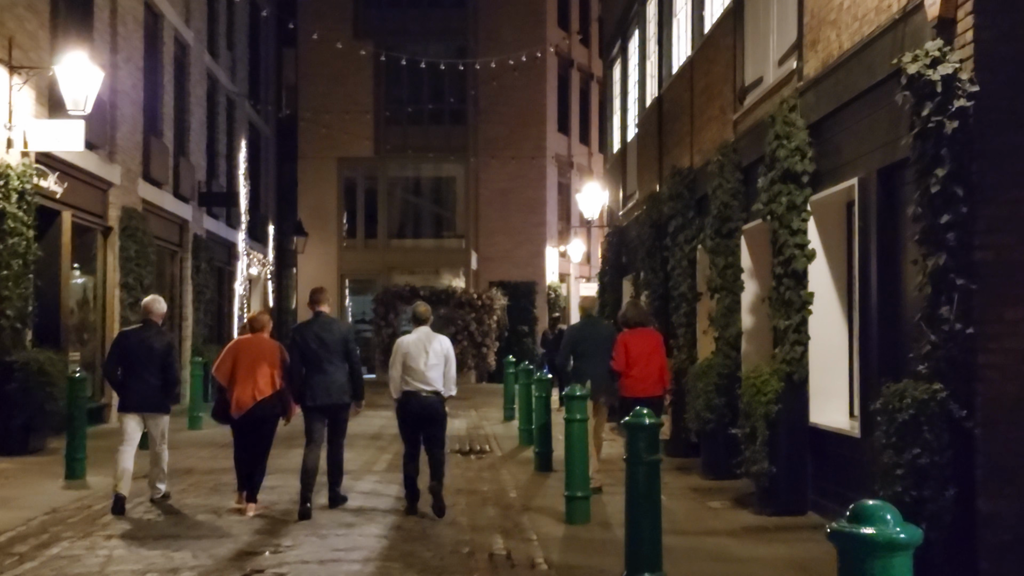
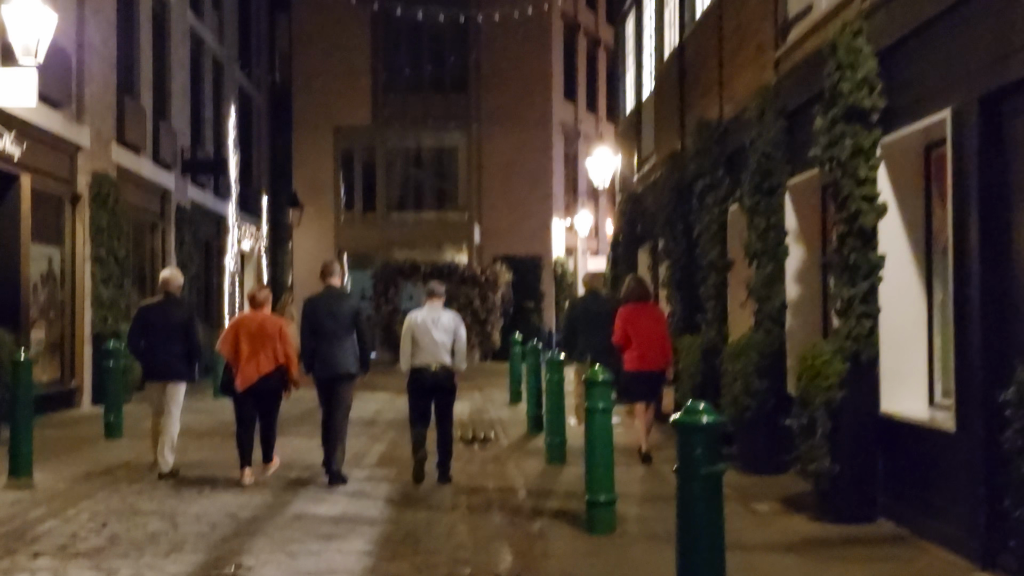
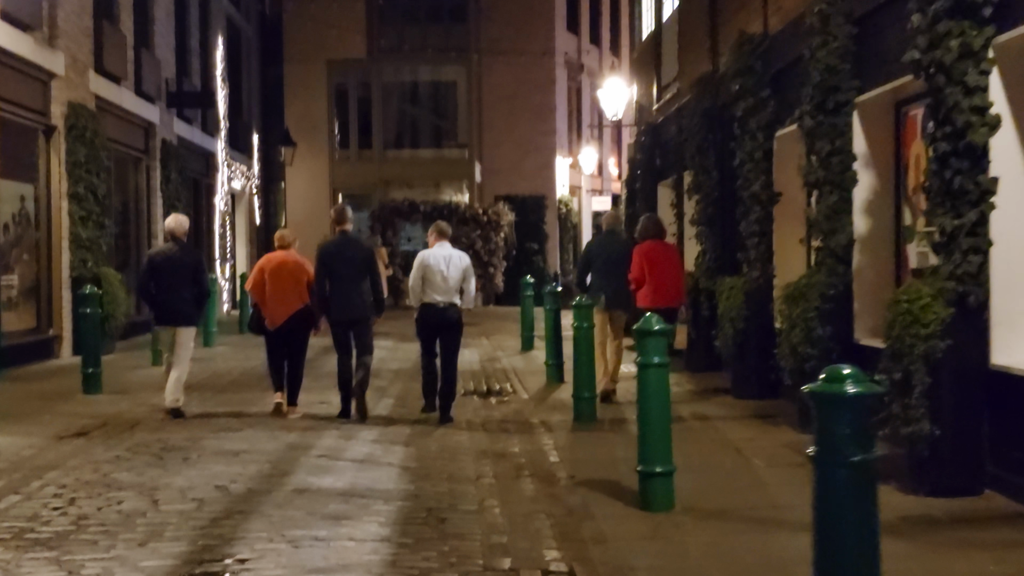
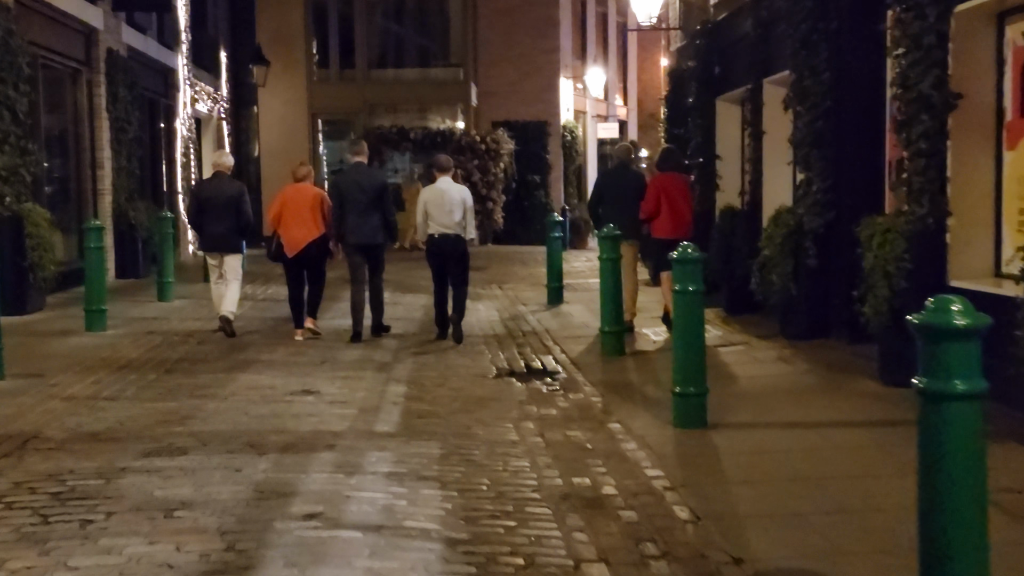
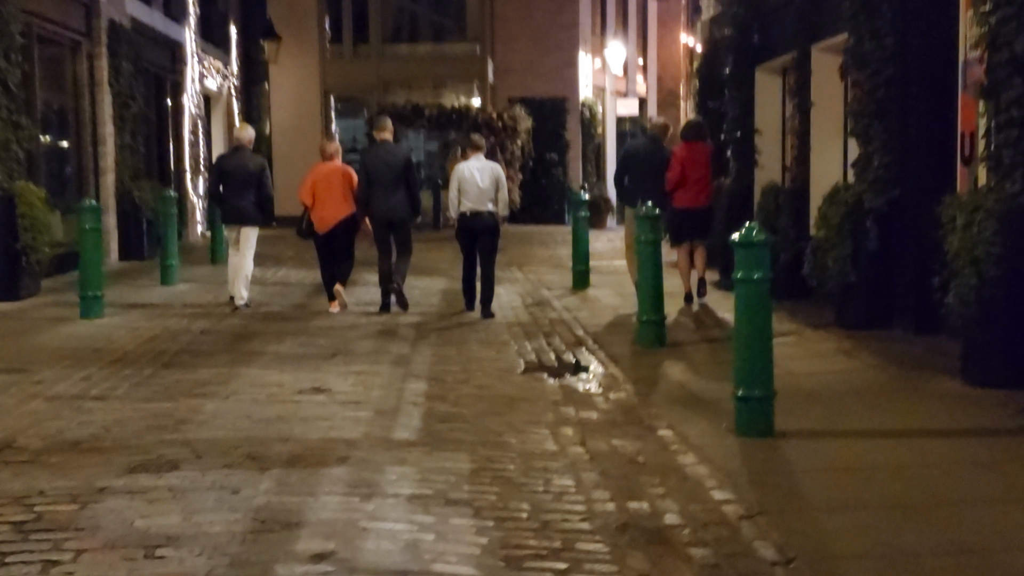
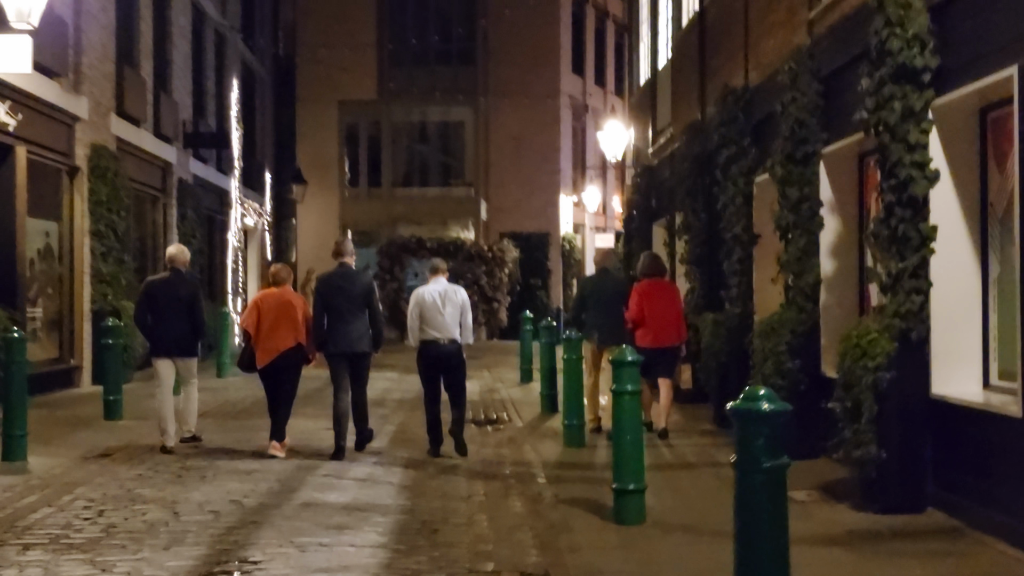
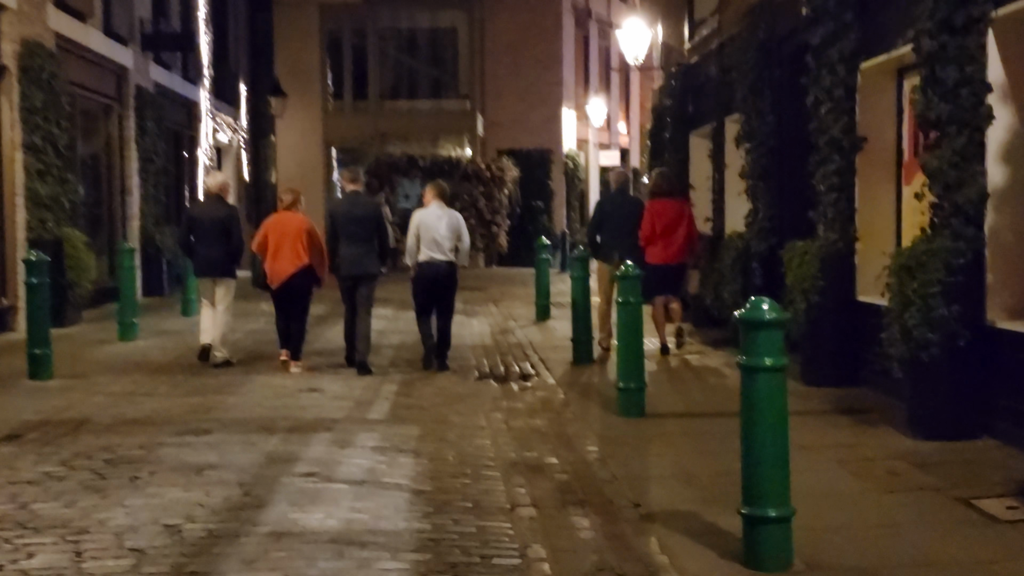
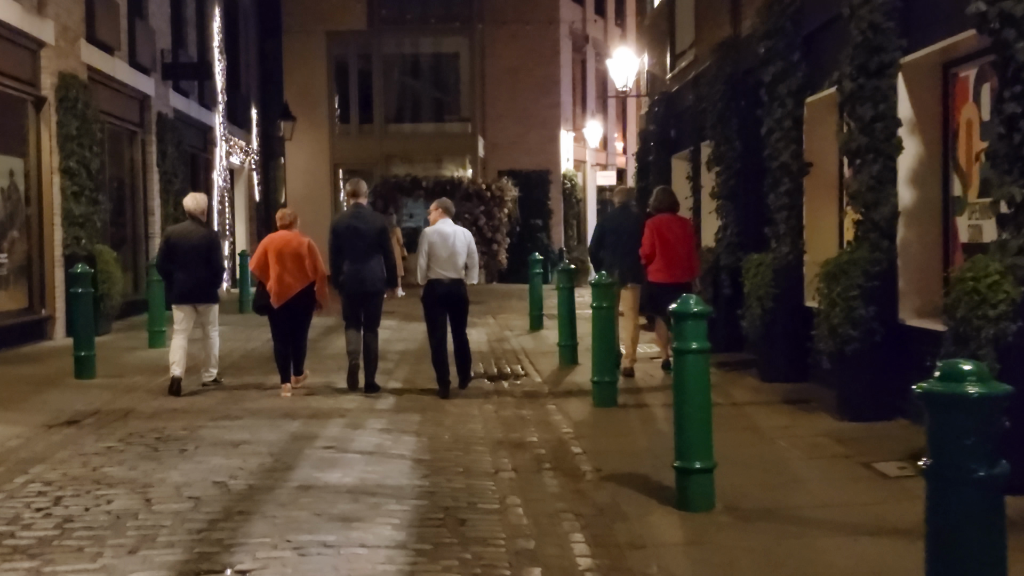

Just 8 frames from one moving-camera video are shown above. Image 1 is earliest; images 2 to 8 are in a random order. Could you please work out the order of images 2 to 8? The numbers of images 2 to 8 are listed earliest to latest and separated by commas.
2, 6, 3, 8, 7, 4, 5
